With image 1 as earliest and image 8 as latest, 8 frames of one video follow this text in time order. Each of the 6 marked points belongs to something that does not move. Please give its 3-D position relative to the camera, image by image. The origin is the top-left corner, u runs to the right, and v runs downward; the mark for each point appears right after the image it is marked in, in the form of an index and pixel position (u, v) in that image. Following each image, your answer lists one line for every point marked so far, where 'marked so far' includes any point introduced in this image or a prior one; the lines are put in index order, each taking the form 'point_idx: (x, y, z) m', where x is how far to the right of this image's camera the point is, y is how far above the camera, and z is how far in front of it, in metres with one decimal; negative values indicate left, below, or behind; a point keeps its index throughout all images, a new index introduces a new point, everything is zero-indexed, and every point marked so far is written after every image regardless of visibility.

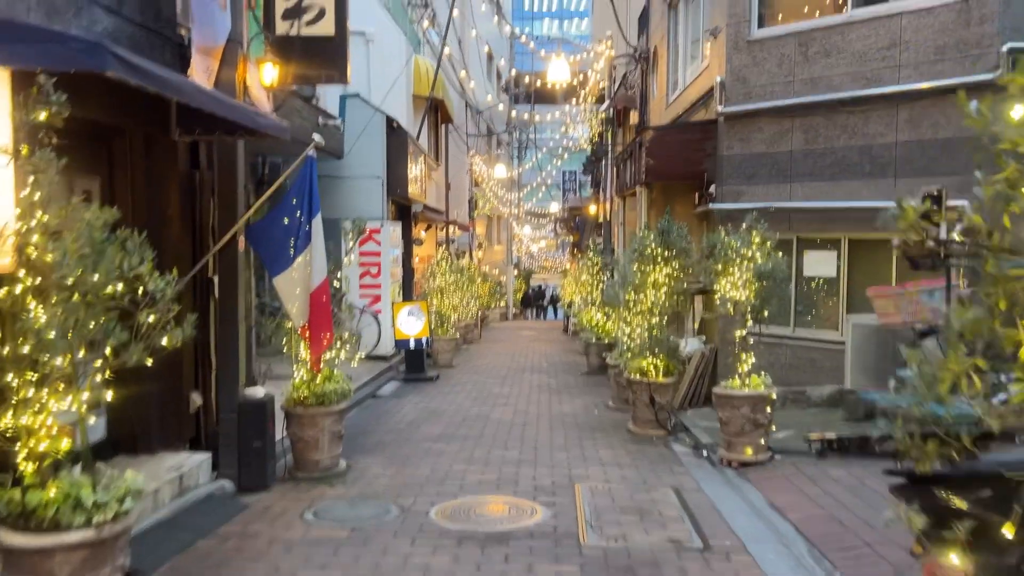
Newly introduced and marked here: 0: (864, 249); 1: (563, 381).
0: (+3.9, +0.4, +8.9) m
1: (+0.9, -1.6, +13.3) m
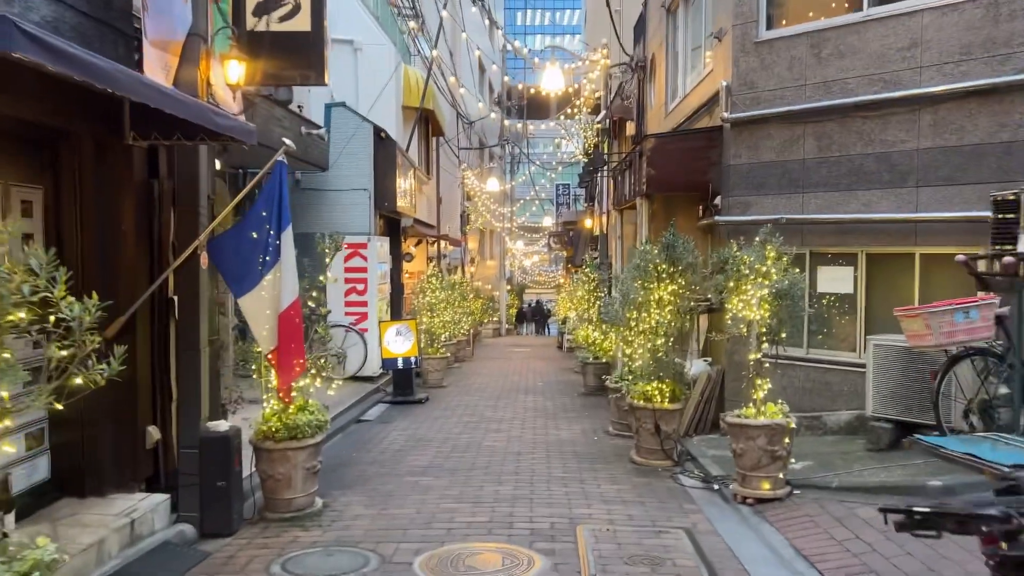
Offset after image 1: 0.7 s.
0: (+3.8, +0.2, +8.3) m
1: (+0.8, -1.9, +12.6) m
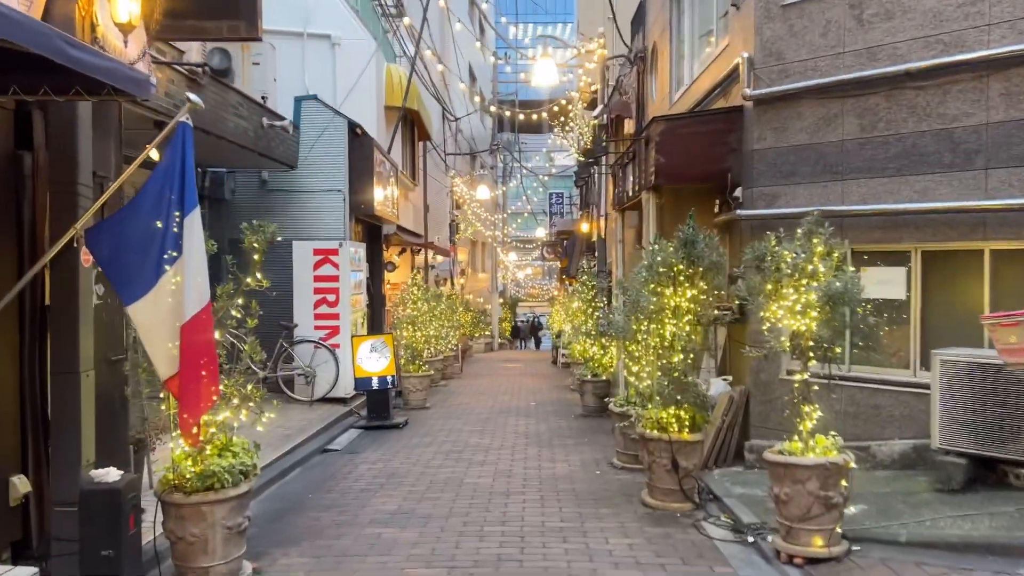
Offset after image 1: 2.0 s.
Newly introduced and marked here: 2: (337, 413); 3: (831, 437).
0: (+3.7, +0.2, +6.9) m
1: (+0.6, -2.0, +11.2) m
2: (-2.5, -1.8, +11.5) m
3: (+2.3, -1.1, +5.6) m
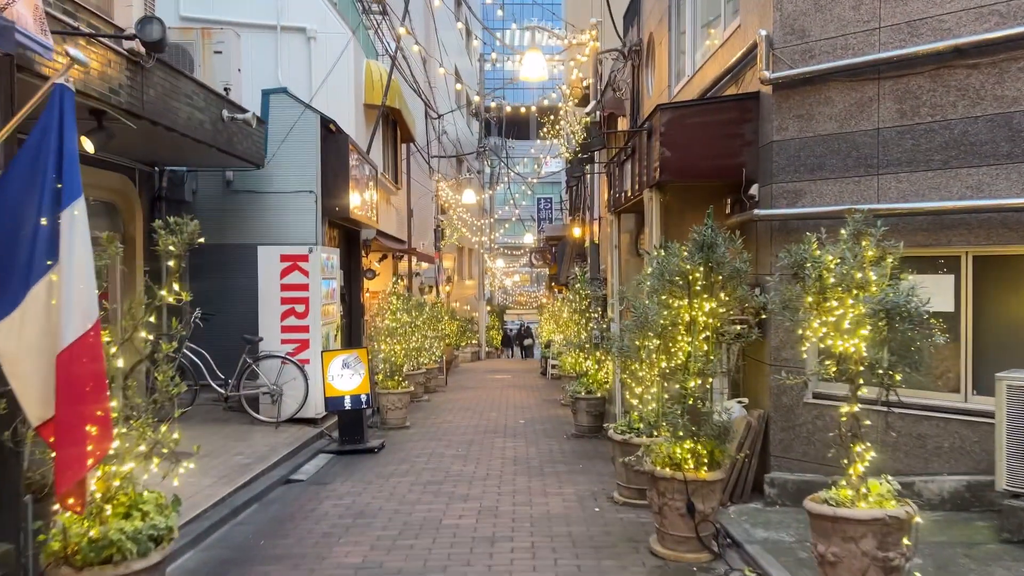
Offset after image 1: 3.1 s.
0: (+3.6, +0.1, +5.9) m
1: (+0.4, -2.1, +10.1) m
2: (-2.7, -2.0, +10.4) m
3: (+2.2, -1.1, +4.6) m
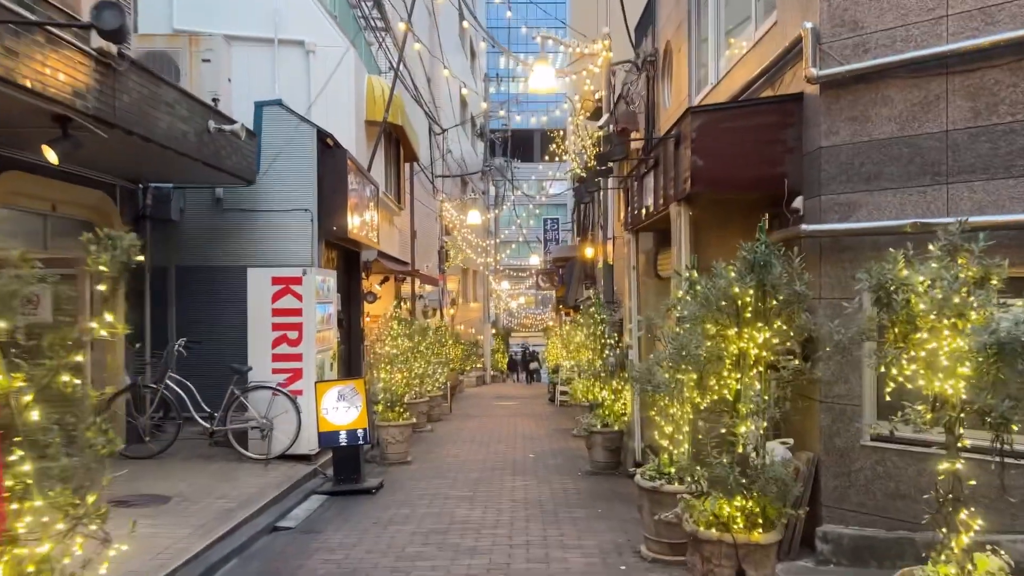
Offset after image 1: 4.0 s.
0: (+3.7, 0.0, +5.0) m
1: (+0.6, -2.4, +9.2) m
2: (-2.6, -2.3, +9.5) m
3: (+2.3, -1.3, +3.7) m
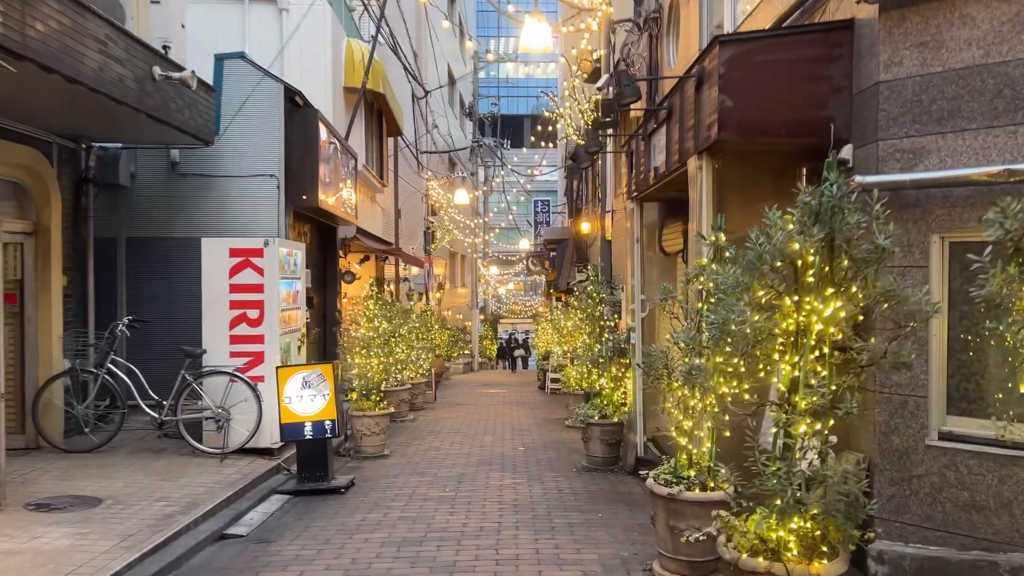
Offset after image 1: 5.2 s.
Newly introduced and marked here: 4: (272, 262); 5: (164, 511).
0: (+3.7, +0.2, +4.0) m
1: (+0.4, -2.1, +8.1) m
2: (-2.7, -2.0, +8.4) m
3: (+2.2, -1.1, +2.6) m
4: (-2.8, +0.3, +9.2) m
5: (-3.0, -1.9, +6.9) m
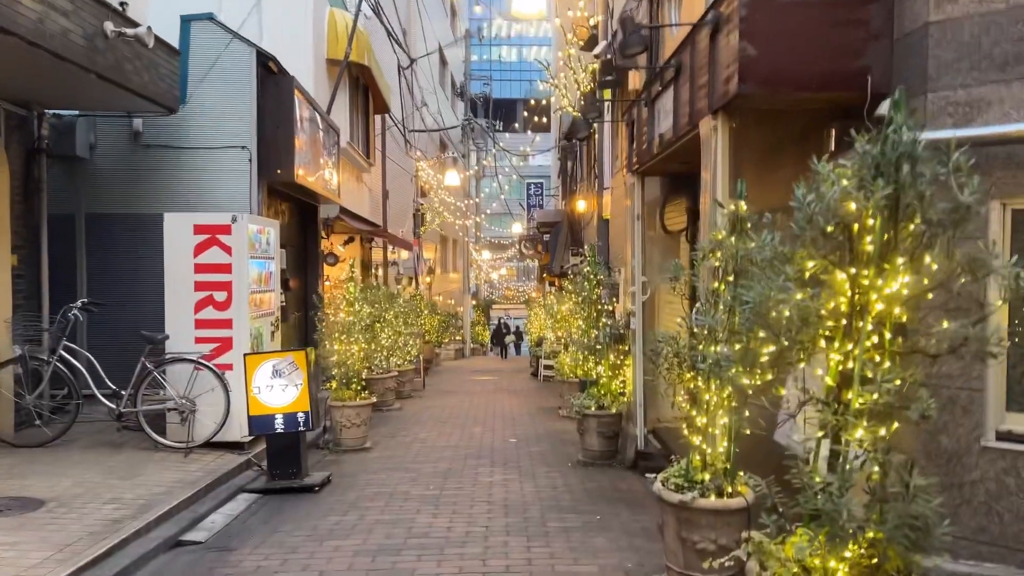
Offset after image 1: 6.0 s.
0: (+3.6, +0.3, +3.3) m
1: (+0.3, -1.9, +7.5) m
2: (-2.8, -1.8, +7.7) m
3: (+2.2, -1.0, +2.0) m
4: (-2.9, +0.5, +8.4) m
5: (-3.1, -1.8, +6.2) m
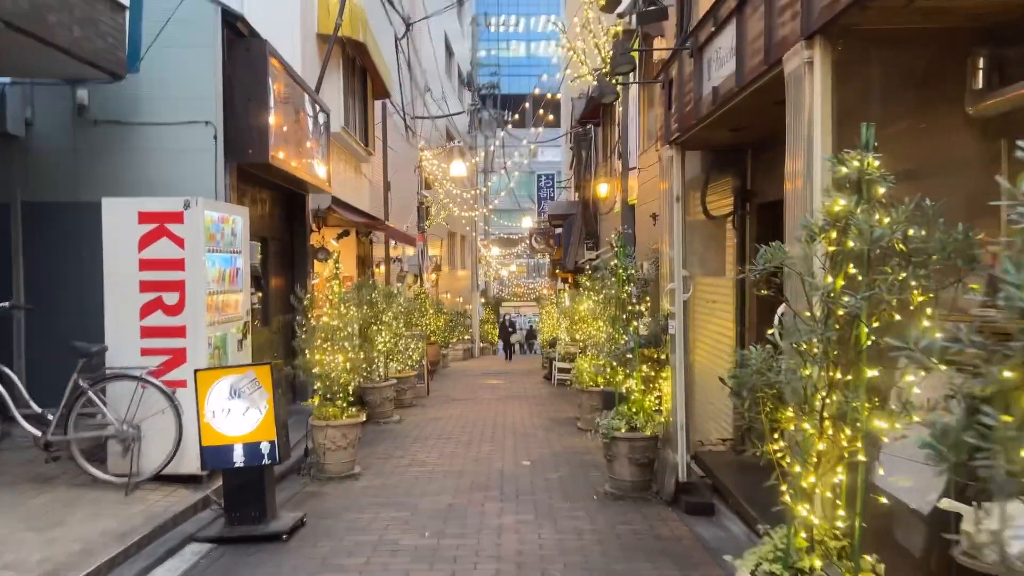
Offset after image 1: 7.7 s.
0: (+3.6, +0.3, +1.7) m
1: (+0.5, -1.9, +5.9) m
2: (-2.7, -1.8, +6.2) m
3: (+2.2, -1.0, +0.4) m
4: (-2.8, +0.5, +6.9) m
5: (-3.0, -1.8, +4.7) m
